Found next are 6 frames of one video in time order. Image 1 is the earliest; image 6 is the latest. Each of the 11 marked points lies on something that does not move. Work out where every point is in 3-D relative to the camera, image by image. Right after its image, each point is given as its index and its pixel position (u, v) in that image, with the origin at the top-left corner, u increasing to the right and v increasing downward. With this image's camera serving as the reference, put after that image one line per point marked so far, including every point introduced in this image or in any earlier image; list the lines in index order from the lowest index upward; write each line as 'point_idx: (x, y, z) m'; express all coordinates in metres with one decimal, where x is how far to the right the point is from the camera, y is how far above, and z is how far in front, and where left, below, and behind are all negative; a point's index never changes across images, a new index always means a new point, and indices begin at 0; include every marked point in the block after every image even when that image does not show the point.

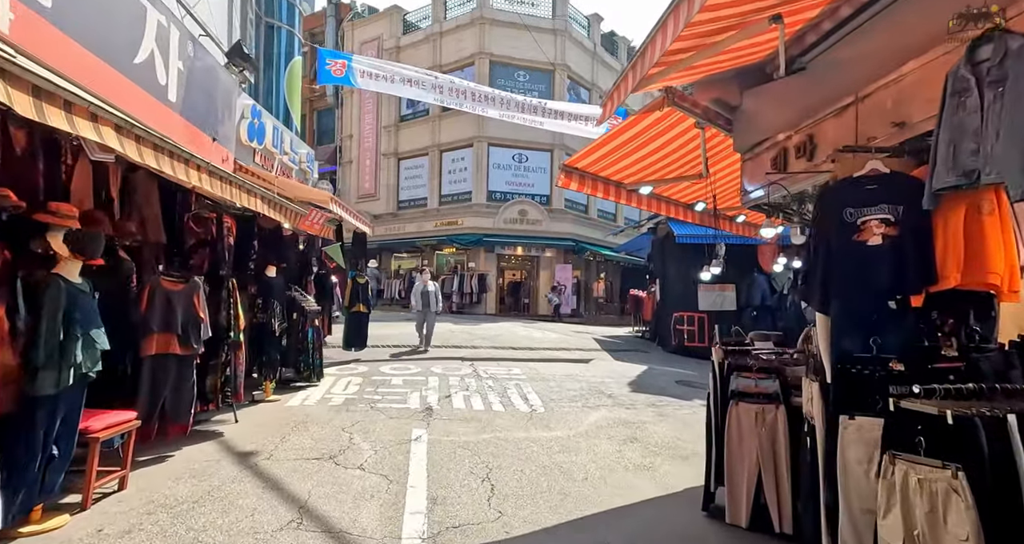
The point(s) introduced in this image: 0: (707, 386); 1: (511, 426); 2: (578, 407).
0: (+3.4, -2.0, +8.7) m
1: (0.0, -1.8, +5.9) m
2: (+0.9, -1.9, +6.9) m
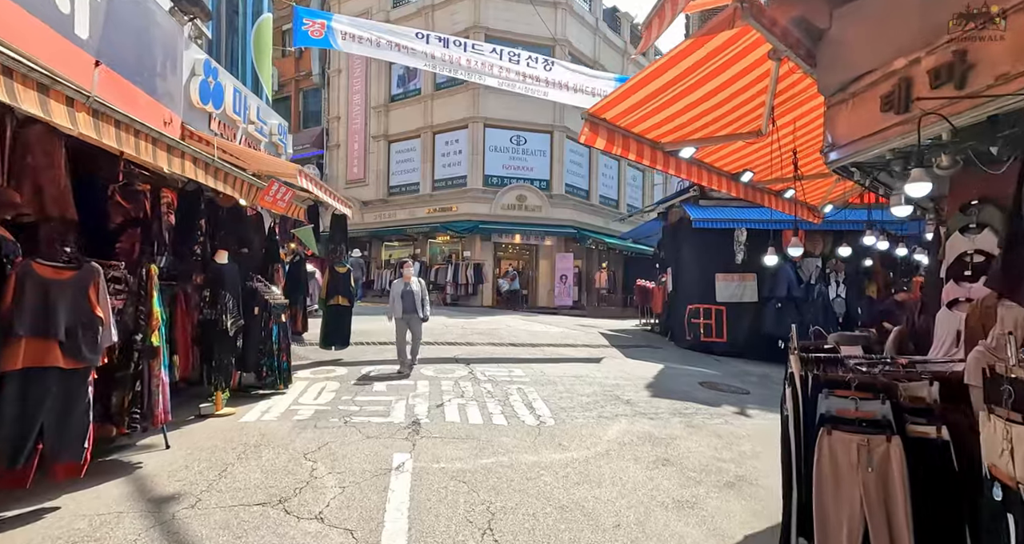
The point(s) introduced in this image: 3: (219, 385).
0: (+3.4, -1.8, +7.7) m
1: (0.0, -1.7, +4.8) m
2: (+0.9, -1.7, +5.8) m
3: (-2.9, -1.1, +4.9) m
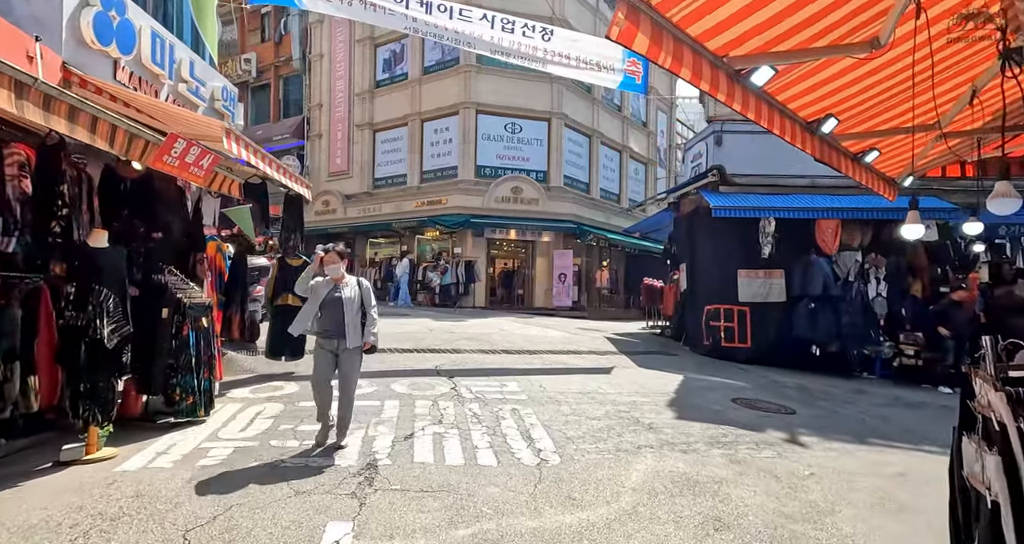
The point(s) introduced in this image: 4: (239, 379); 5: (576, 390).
0: (+3.3, -1.7, +6.4) m
1: (0.0, -1.6, +3.4) m
2: (+0.9, -1.6, +4.5) m
3: (-2.9, -1.0, +3.5) m
4: (-3.2, -1.3, +5.9) m
5: (+0.8, -1.5, +6.5) m
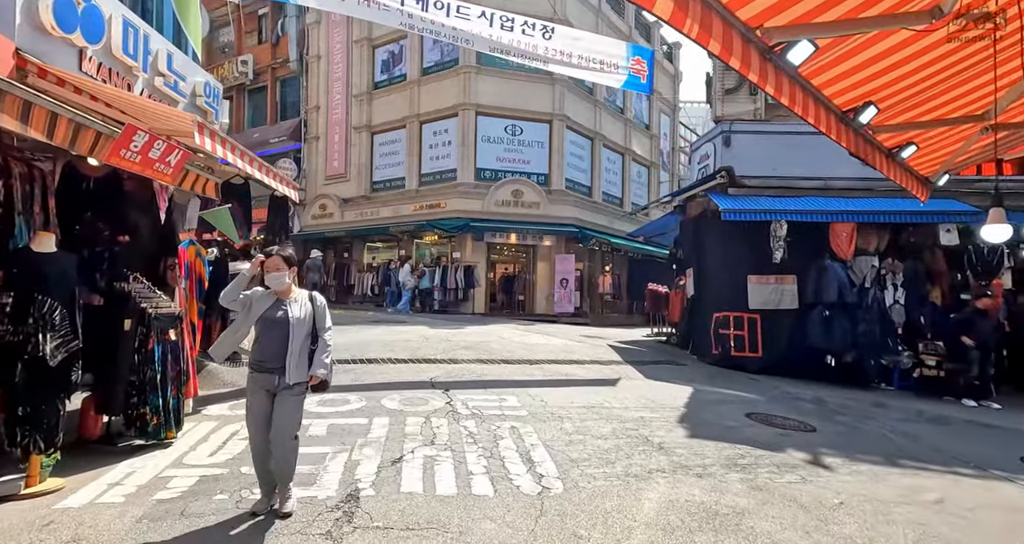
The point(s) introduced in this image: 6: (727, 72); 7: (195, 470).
0: (+3.3, -1.8, +5.9) m
1: (0.0, -1.6, +3.0) m
2: (+0.9, -1.7, +4.0) m
3: (-2.9, -1.1, +3.1) m
4: (-3.2, -1.3, +5.5) m
5: (+0.8, -1.6, +6.1) m
6: (+4.4, +4.1, +10.2) m
7: (-2.3, -1.4, +3.6) m
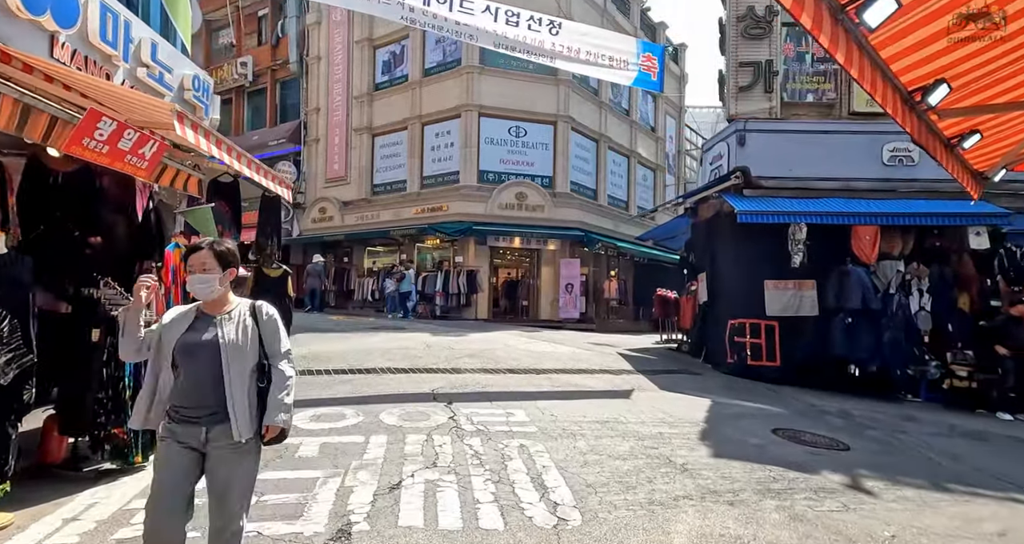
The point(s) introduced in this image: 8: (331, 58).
0: (+3.4, -1.8, +5.5) m
1: (0.0, -1.6, +2.6) m
2: (+0.9, -1.7, +3.6) m
3: (-2.9, -1.1, +2.7) m
4: (-3.2, -1.4, +5.1) m
5: (+0.9, -1.7, +5.7) m
6: (+4.5, +4.0, +9.8) m
7: (-2.2, -1.5, +3.2) m
8: (-6.9, +8.2, +19.0) m
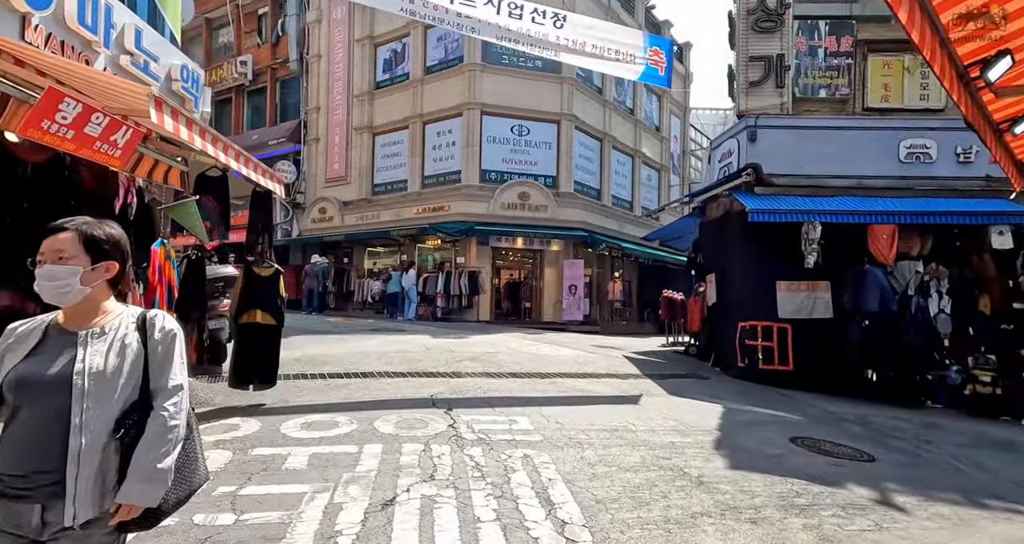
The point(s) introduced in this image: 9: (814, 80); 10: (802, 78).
0: (+3.5, -1.8, +5.2) m
1: (+0.1, -1.6, +2.3) m
2: (+1.0, -1.7, +3.3) m
3: (-2.8, -1.1, +2.4) m
4: (-3.1, -1.4, +4.8) m
5: (+1.0, -1.7, +5.4) m
6: (+4.6, +4.0, +9.5) m
7: (-2.2, -1.4, +2.9) m
8: (-6.8, +8.1, +18.8) m
9: (+5.7, +3.7, +9.5) m
10: (+5.5, +3.7, +9.6) m
